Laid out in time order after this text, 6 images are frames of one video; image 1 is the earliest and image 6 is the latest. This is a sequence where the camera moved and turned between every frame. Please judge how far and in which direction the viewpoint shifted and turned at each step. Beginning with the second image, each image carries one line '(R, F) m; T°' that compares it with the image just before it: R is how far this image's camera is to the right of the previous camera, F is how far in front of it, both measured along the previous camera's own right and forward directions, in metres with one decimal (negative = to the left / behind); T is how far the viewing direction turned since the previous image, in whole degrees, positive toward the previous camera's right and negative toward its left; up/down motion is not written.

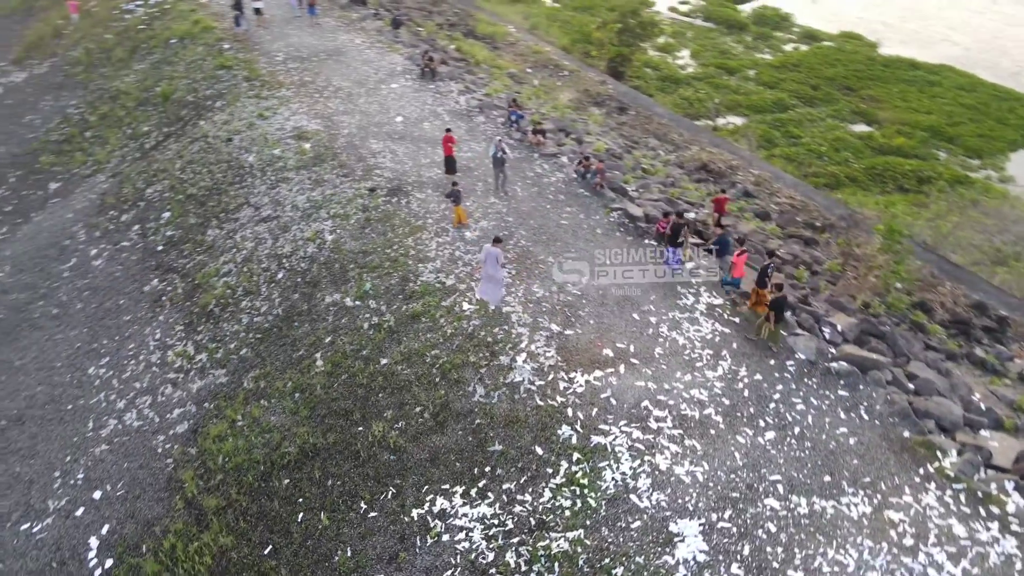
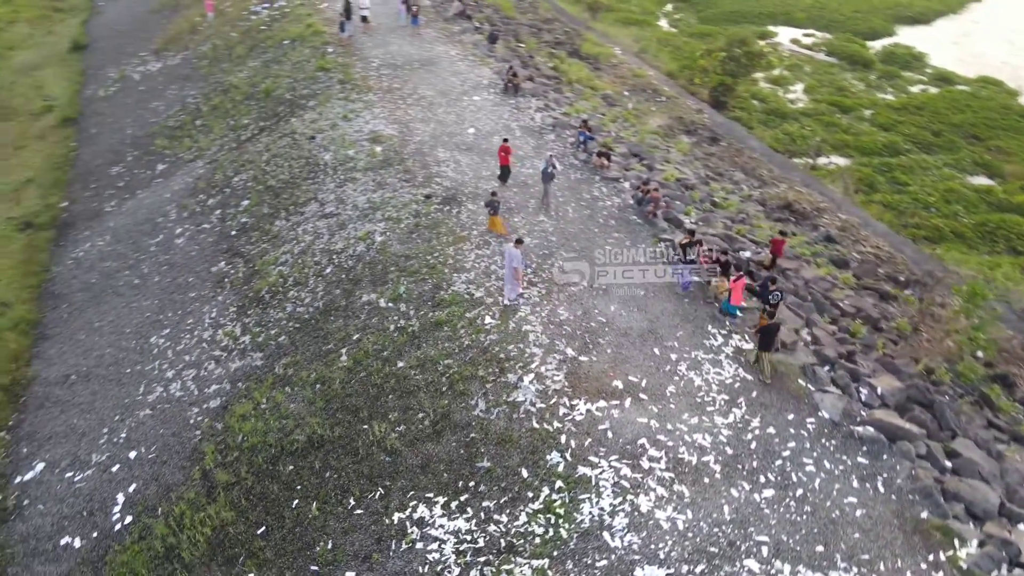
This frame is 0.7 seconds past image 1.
(+1.7, +0.2) m; -9°
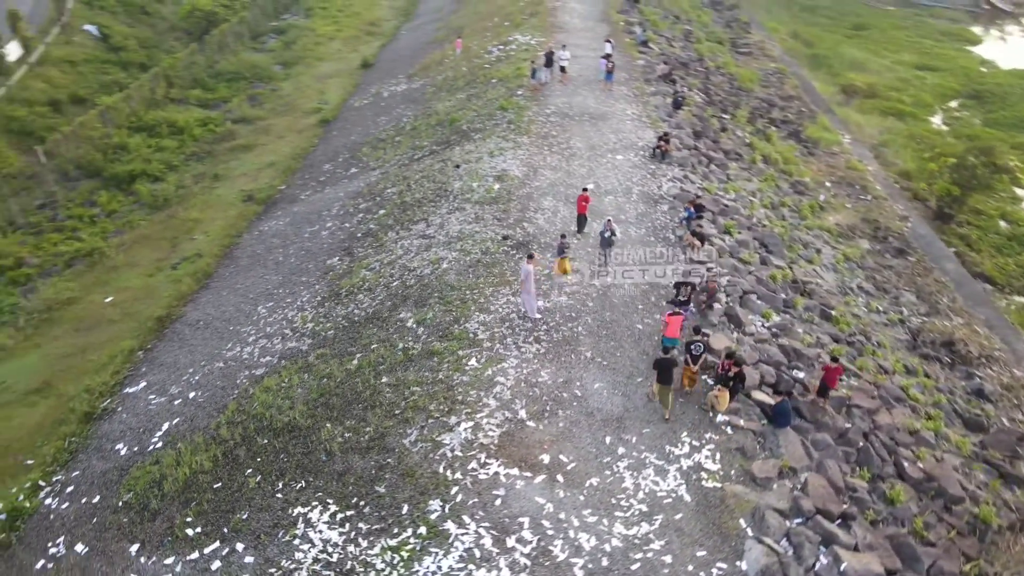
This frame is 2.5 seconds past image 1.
(+5.2, +0.9) m; -21°
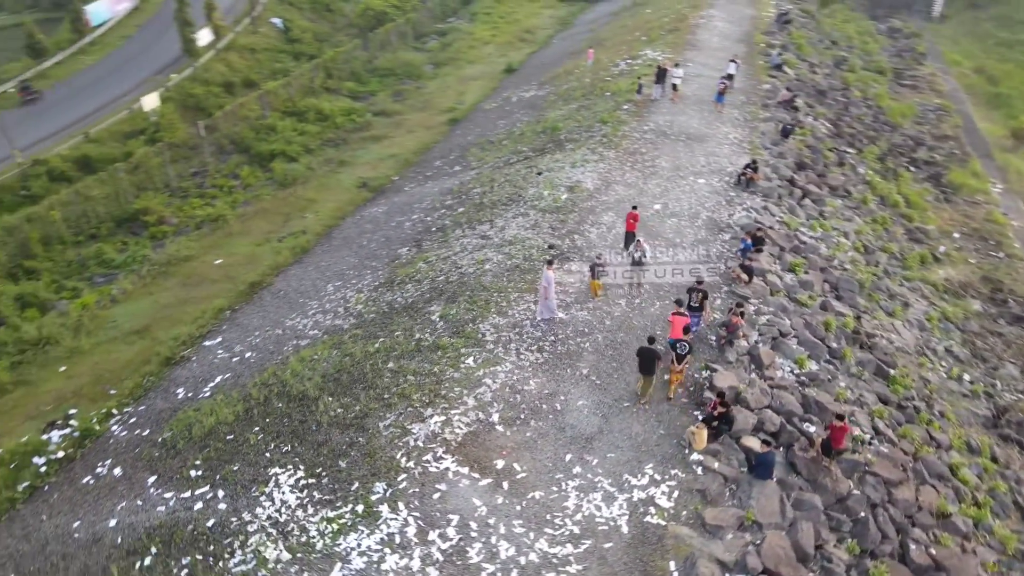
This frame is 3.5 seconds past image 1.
(+3.0, +0.2) m; -12°
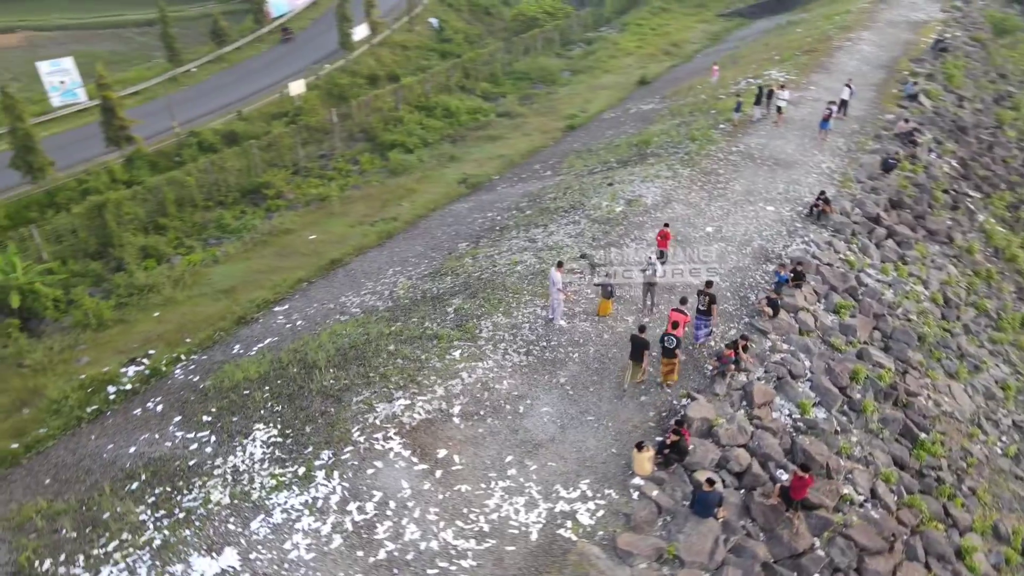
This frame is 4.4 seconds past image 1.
(+3.3, +0.1) m; -12°
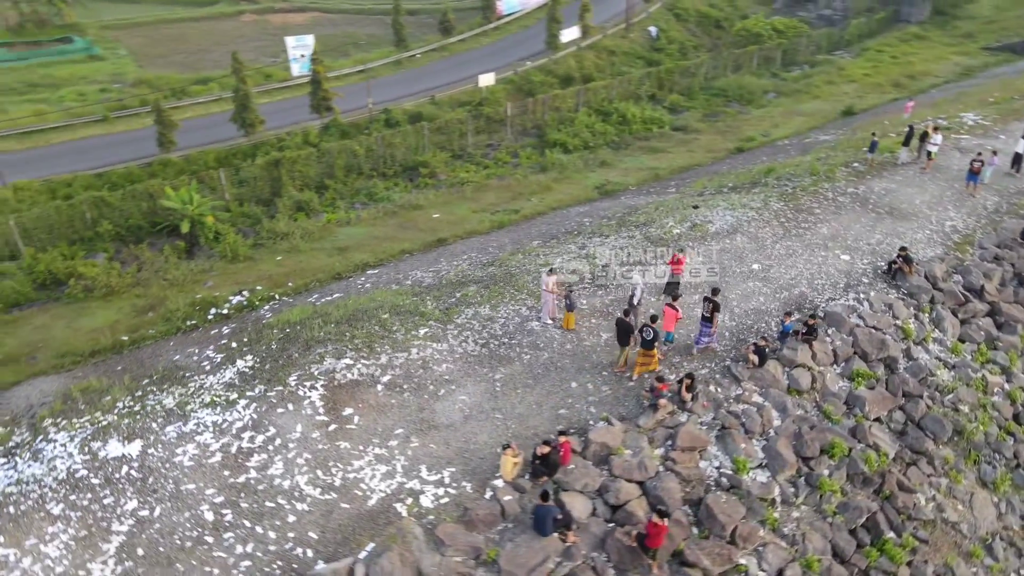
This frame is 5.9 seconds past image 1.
(+5.6, +0.5) m; -18°
